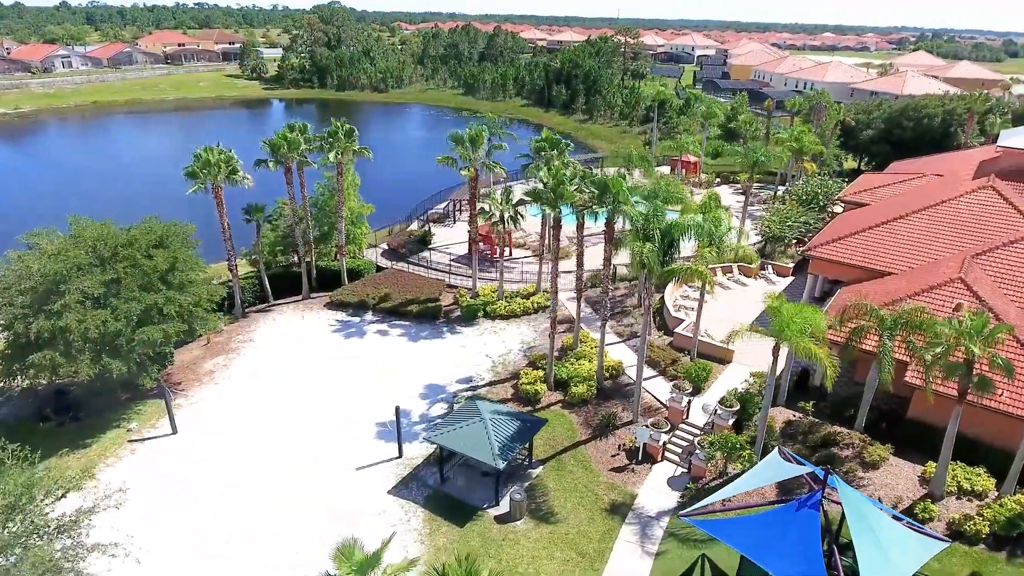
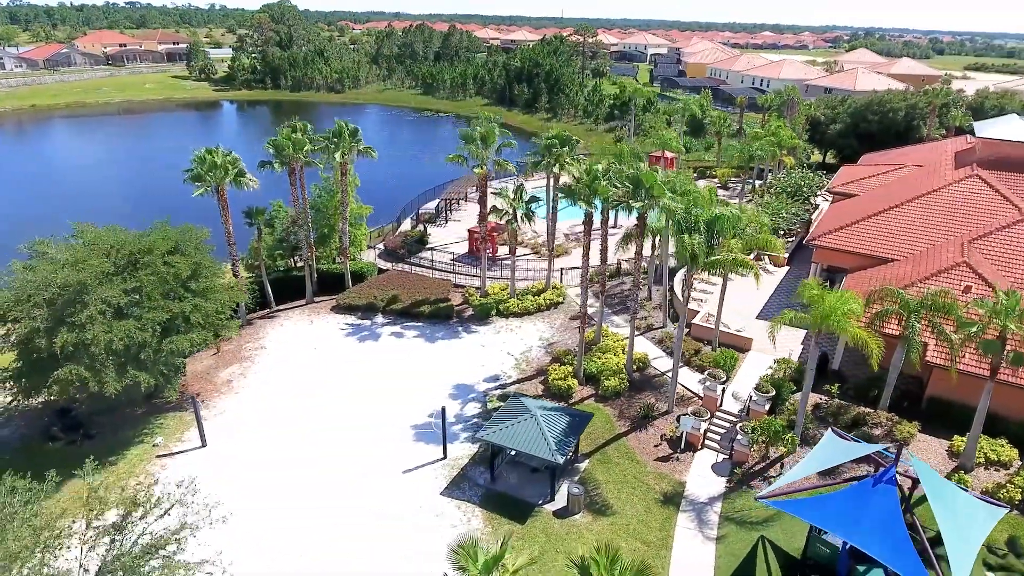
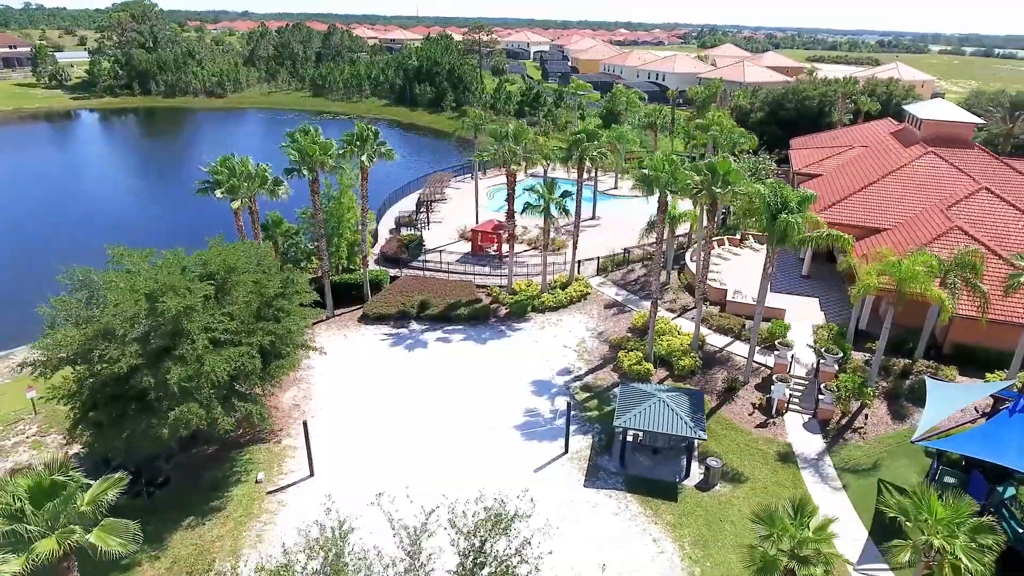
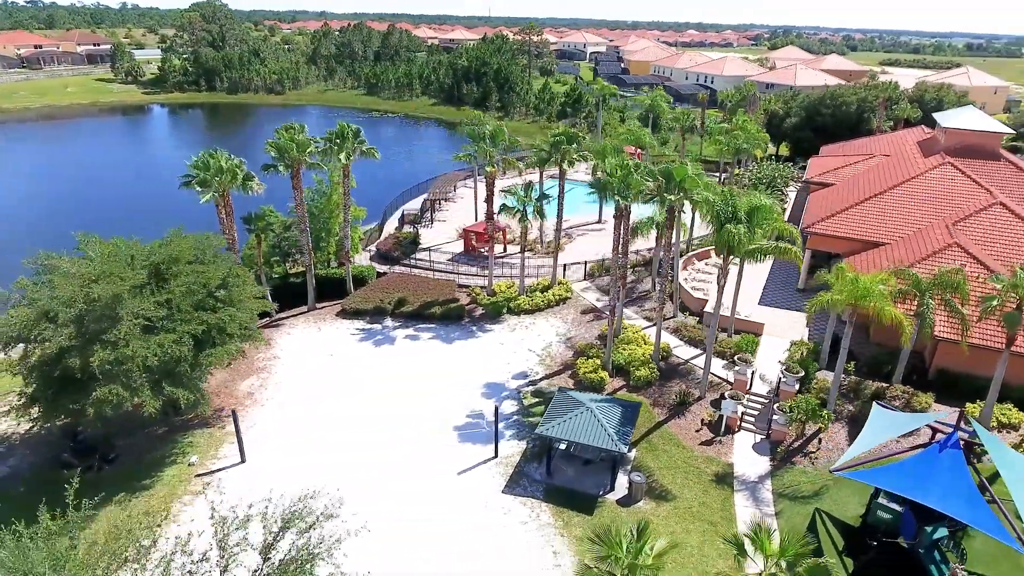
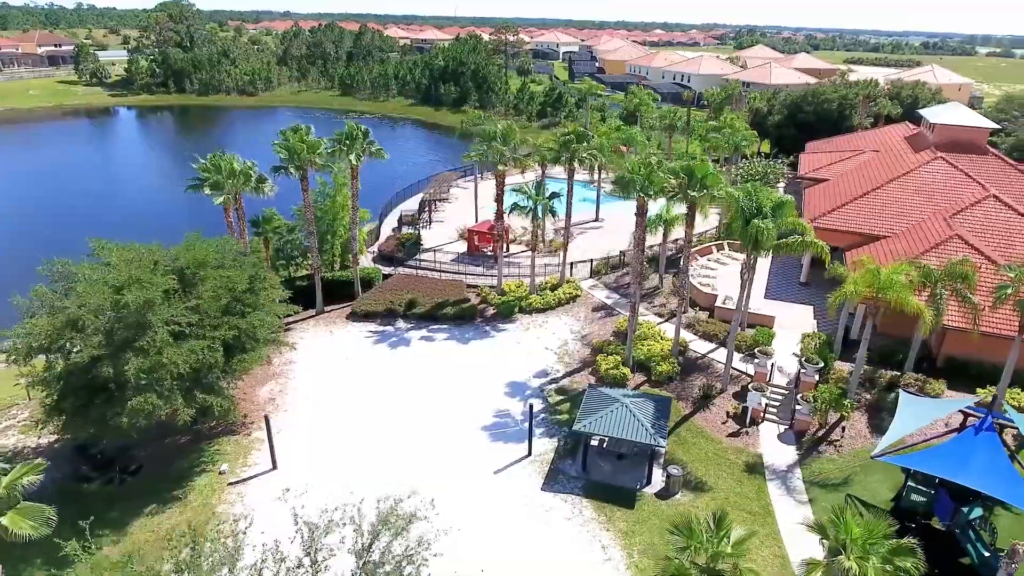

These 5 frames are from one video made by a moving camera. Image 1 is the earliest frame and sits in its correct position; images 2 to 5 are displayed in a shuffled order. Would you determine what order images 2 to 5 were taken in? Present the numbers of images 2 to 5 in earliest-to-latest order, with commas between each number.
2, 4, 5, 3
